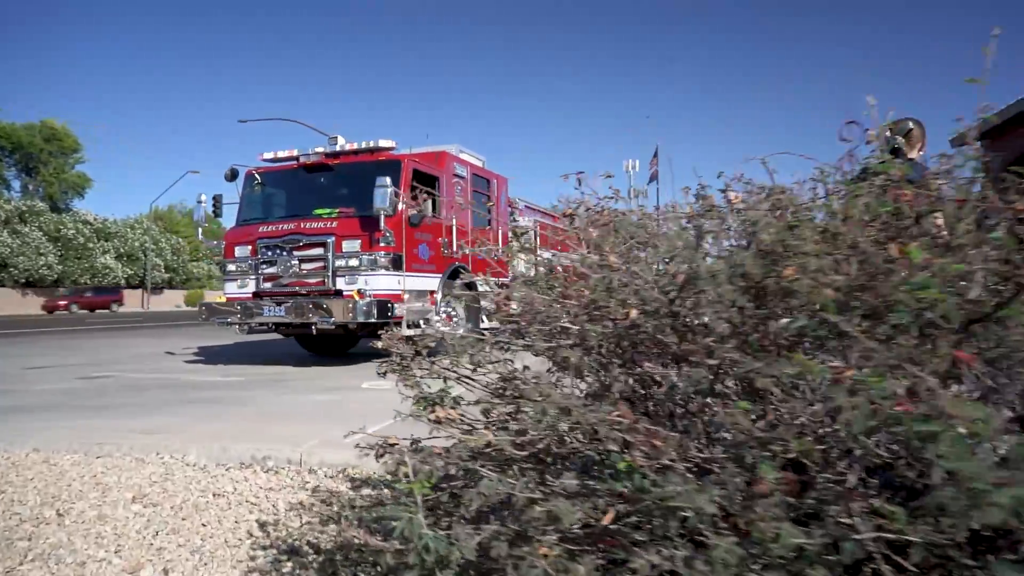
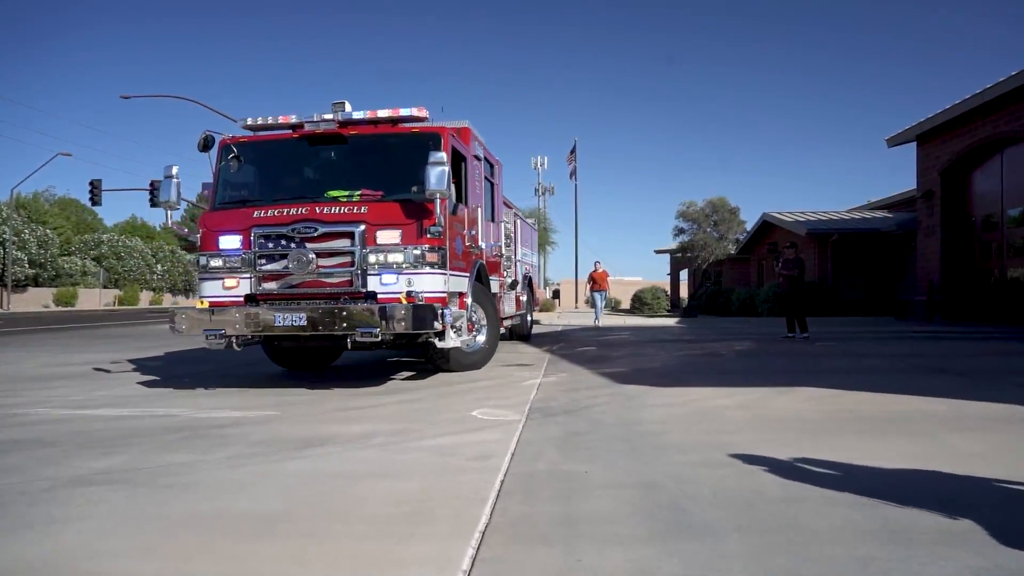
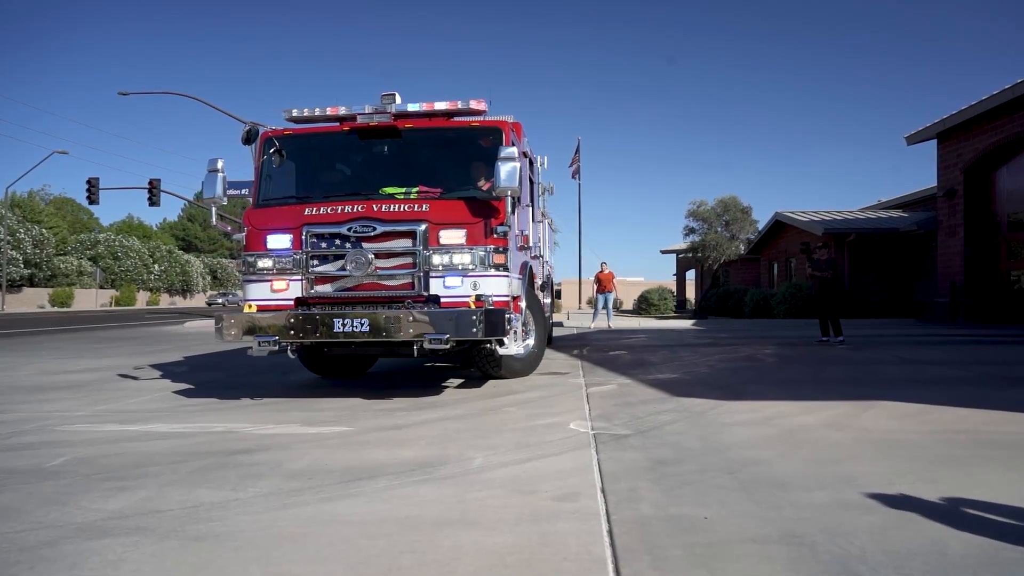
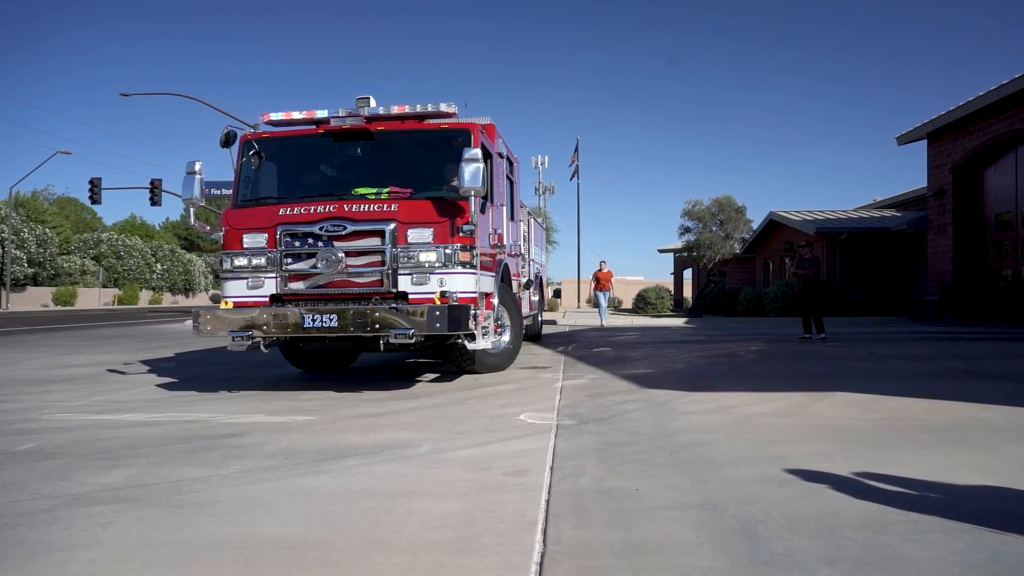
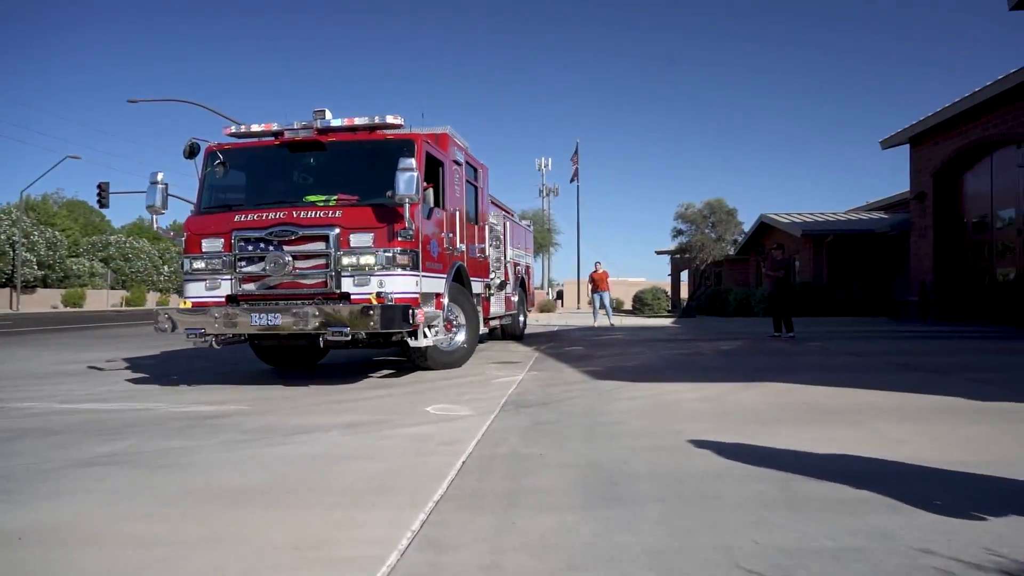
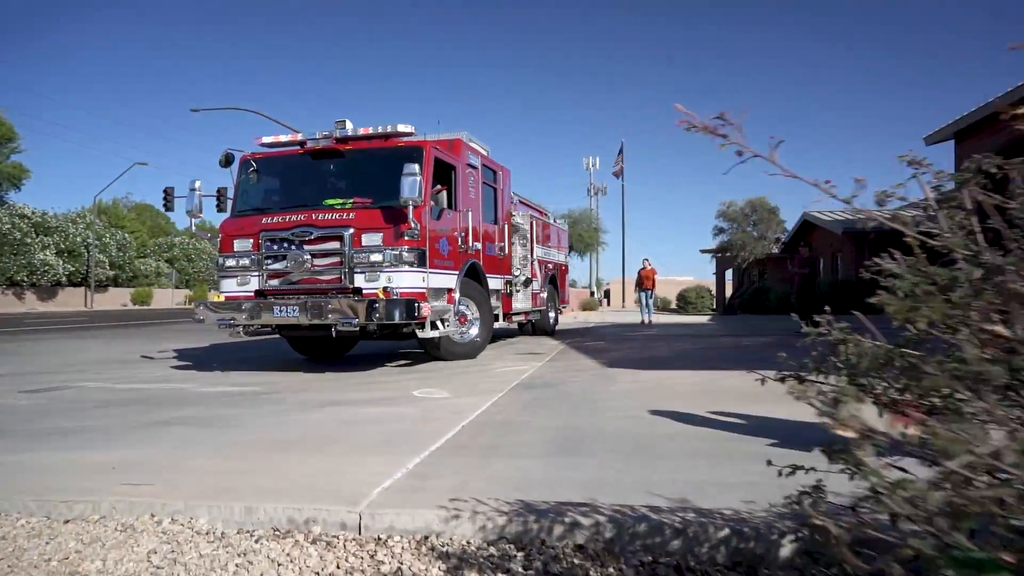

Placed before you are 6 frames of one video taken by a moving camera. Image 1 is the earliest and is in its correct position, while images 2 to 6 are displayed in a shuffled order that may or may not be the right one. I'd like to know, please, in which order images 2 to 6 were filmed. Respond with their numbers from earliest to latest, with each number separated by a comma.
6, 5, 2, 4, 3
